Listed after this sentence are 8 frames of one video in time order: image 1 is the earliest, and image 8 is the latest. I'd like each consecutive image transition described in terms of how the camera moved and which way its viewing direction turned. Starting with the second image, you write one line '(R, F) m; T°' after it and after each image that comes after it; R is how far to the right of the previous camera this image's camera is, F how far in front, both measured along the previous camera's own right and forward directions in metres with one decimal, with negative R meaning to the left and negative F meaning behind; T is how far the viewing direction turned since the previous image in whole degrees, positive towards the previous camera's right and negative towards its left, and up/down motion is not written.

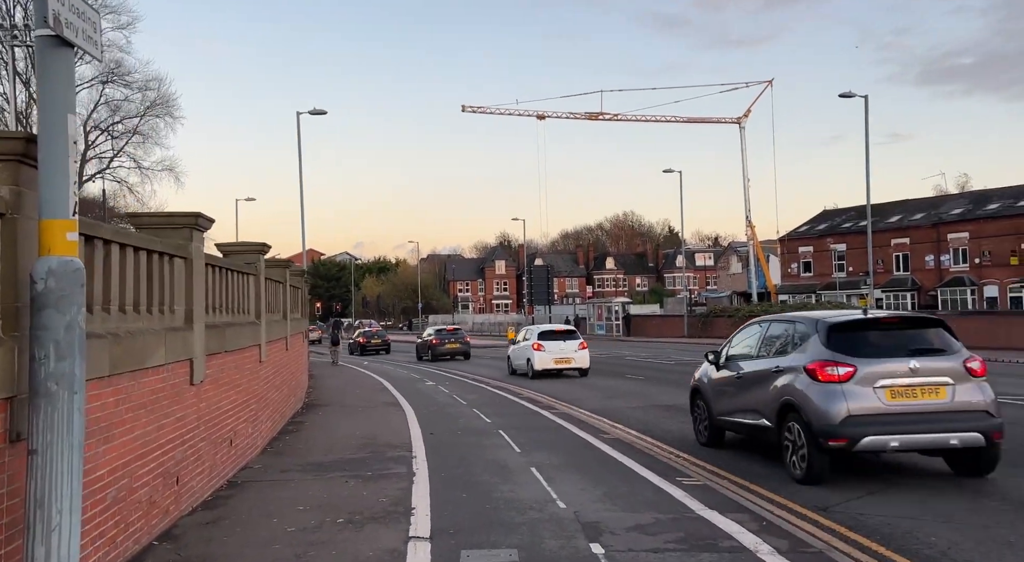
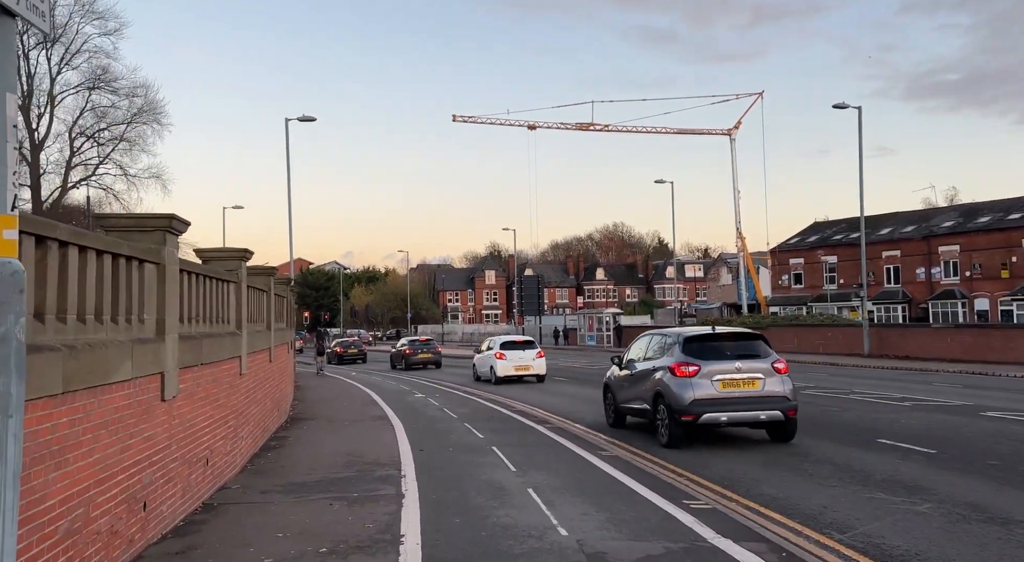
(-0.1, +0.6) m; +1°
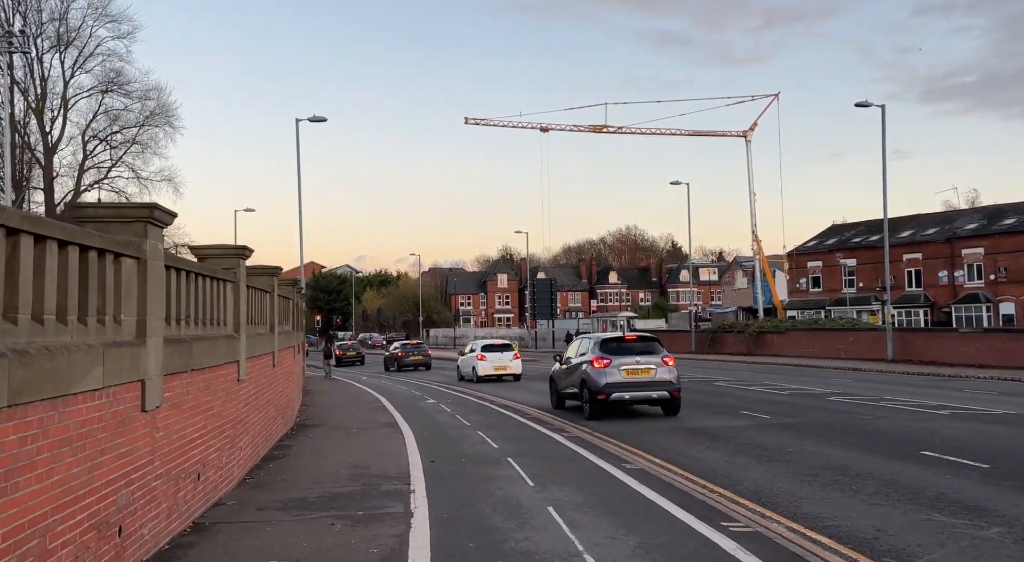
(-0.1, +0.8) m; -1°
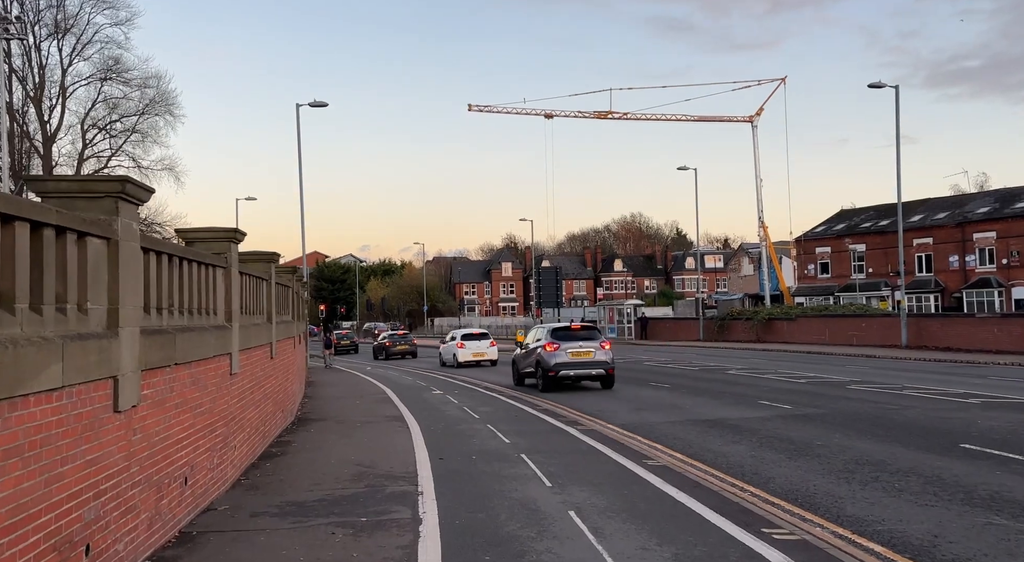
(-0.1, +0.8) m; 0°
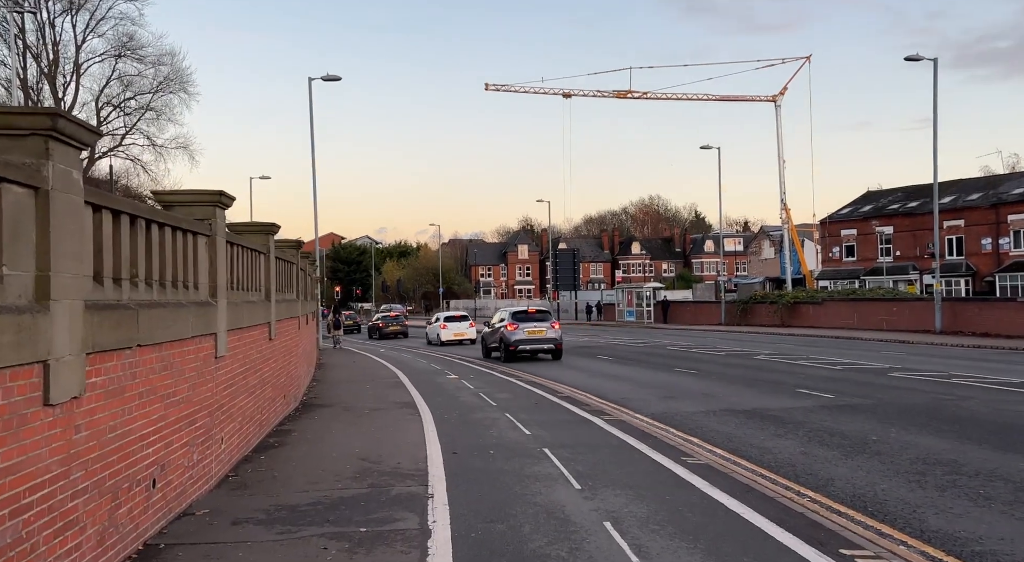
(-0.1, +1.3) m; -1°
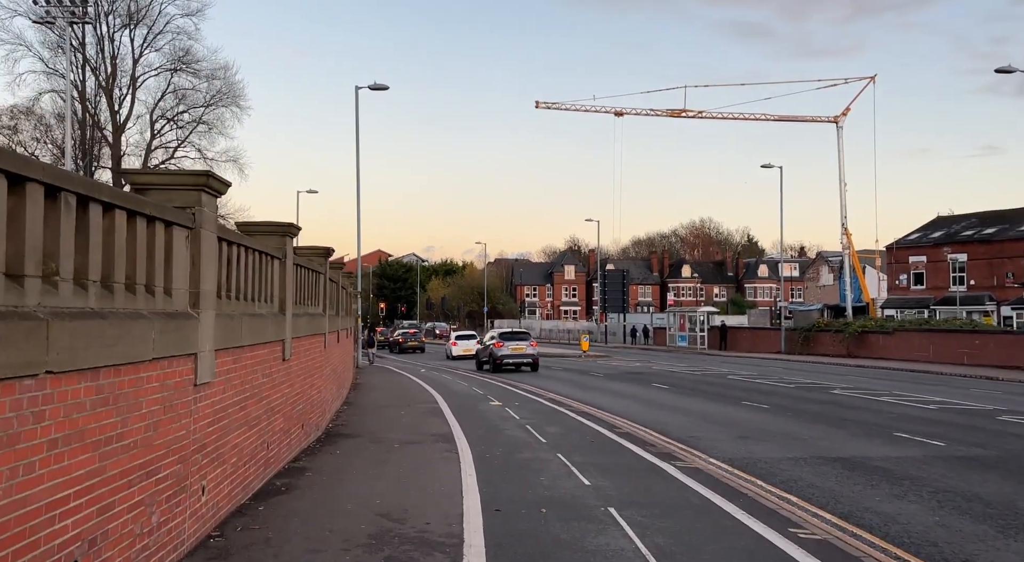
(-0.2, +2.1) m; -3°
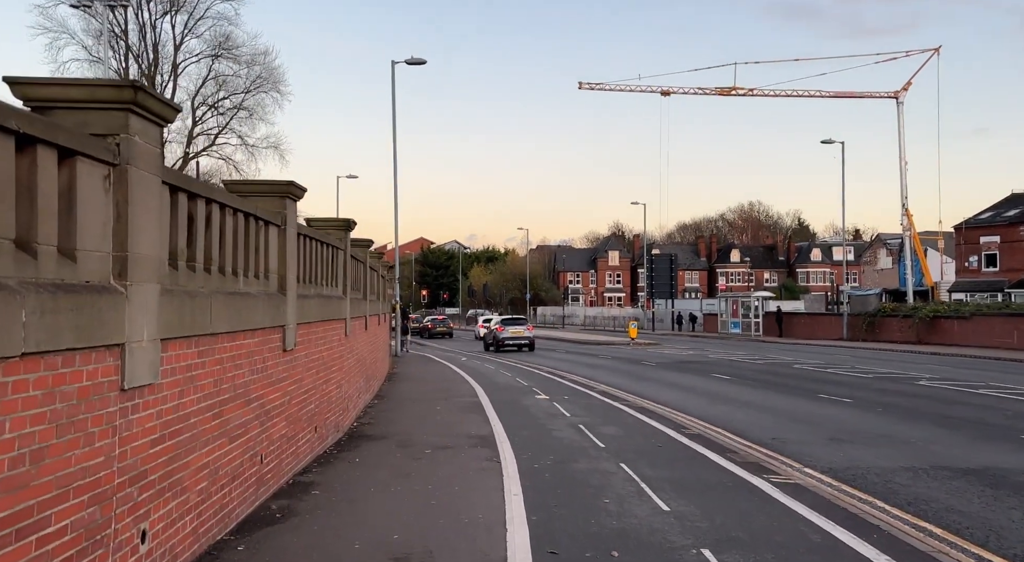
(-0.1, +2.2) m; -3°
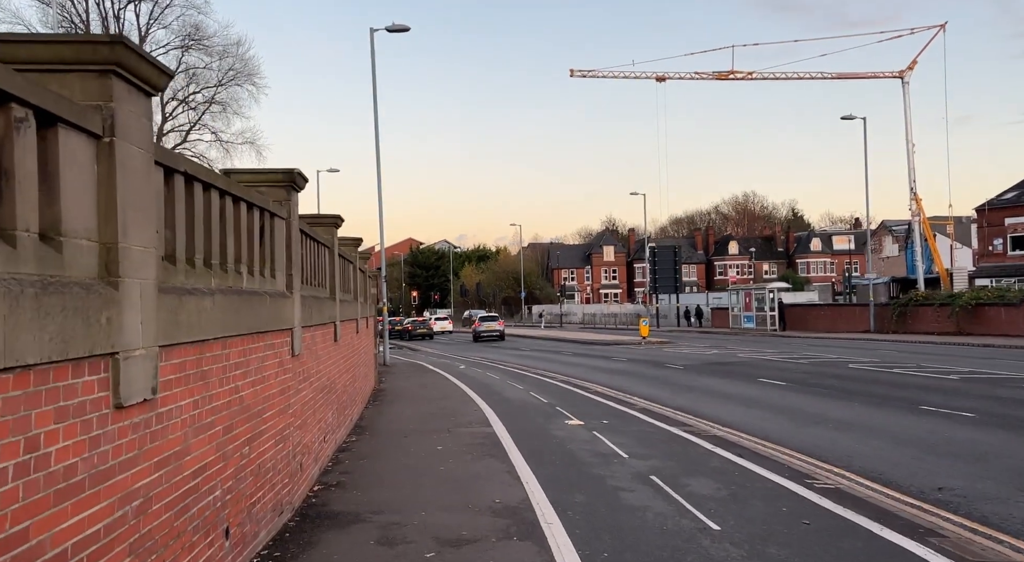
(-0.5, +4.7) m; +1°
